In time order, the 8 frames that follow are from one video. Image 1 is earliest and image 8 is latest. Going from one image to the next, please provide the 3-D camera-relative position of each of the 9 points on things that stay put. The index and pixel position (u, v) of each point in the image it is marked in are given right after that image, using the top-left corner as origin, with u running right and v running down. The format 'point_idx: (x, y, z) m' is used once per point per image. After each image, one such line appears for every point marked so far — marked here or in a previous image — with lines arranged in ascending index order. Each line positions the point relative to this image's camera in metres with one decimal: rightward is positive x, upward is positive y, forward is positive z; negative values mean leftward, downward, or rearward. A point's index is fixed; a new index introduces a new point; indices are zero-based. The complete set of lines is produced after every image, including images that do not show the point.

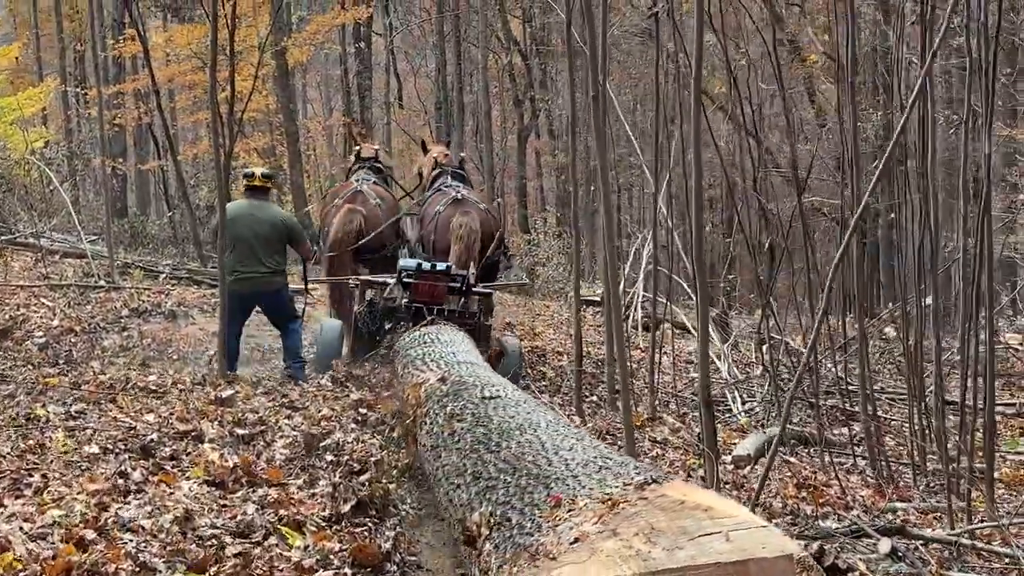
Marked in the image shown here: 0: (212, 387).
0: (-1.6, -0.5, +6.3) m
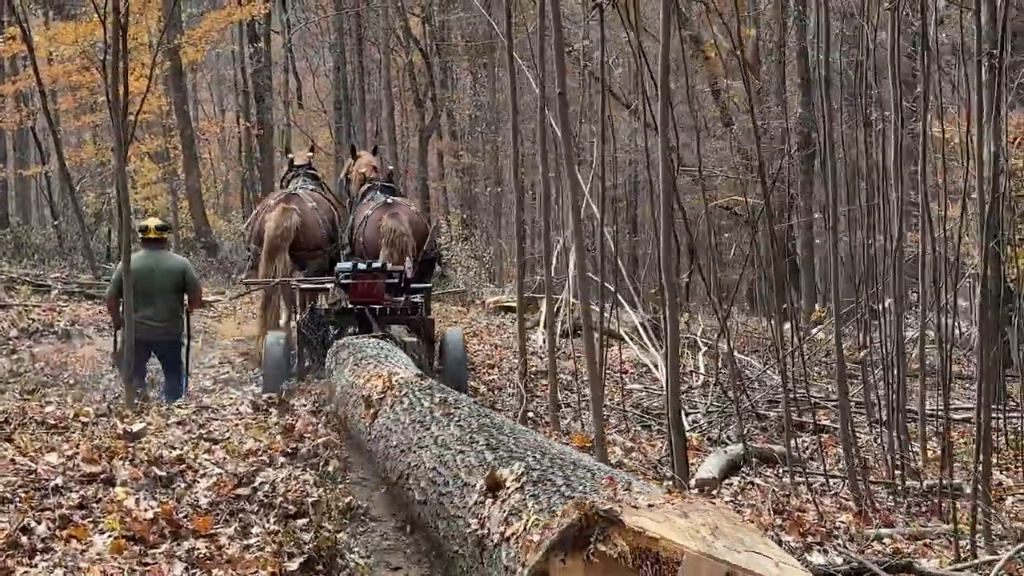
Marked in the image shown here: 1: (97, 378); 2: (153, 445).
0: (-1.9, -0.6, +5.7) m
1: (-2.6, -0.6, +7.6) m
2: (-1.5, -0.7, +5.2) m
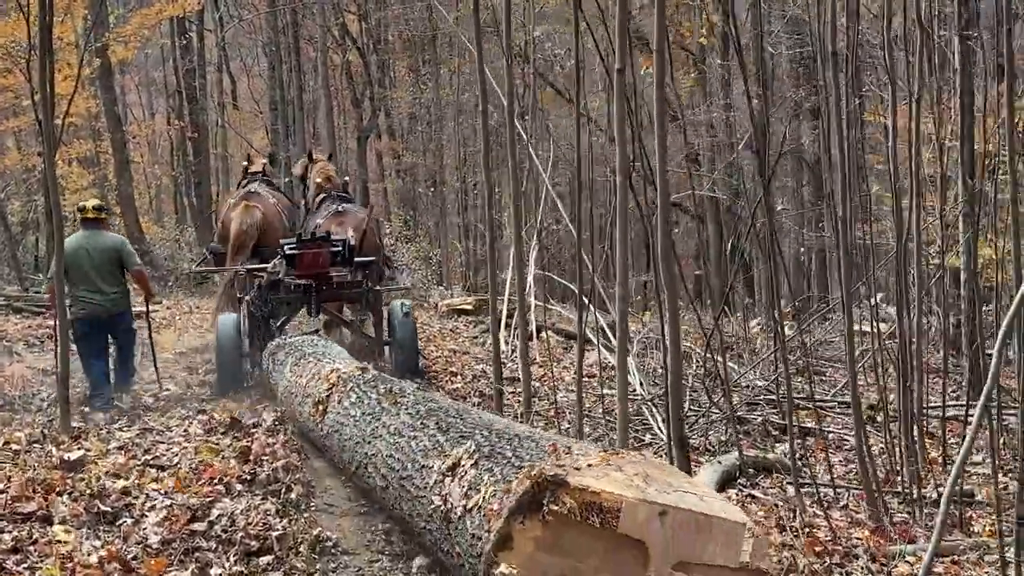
0: (-2.0, -0.7, +5.2) m
1: (-2.8, -0.6, +7.0) m
2: (-1.6, -0.7, +4.7) m
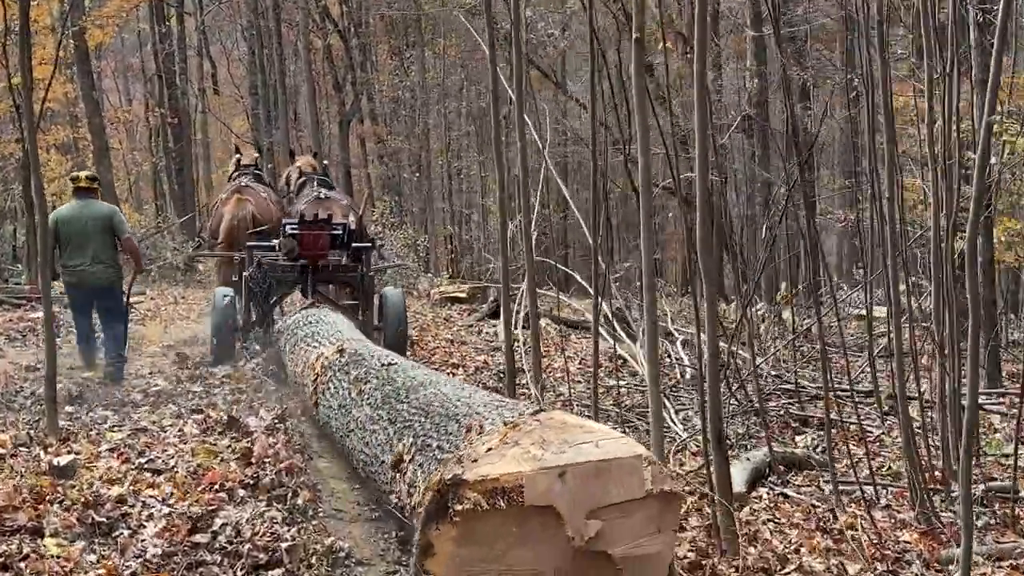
0: (-1.9, -0.7, +4.9) m
1: (-2.8, -0.6, +6.7) m
2: (-1.6, -0.7, +4.4) m
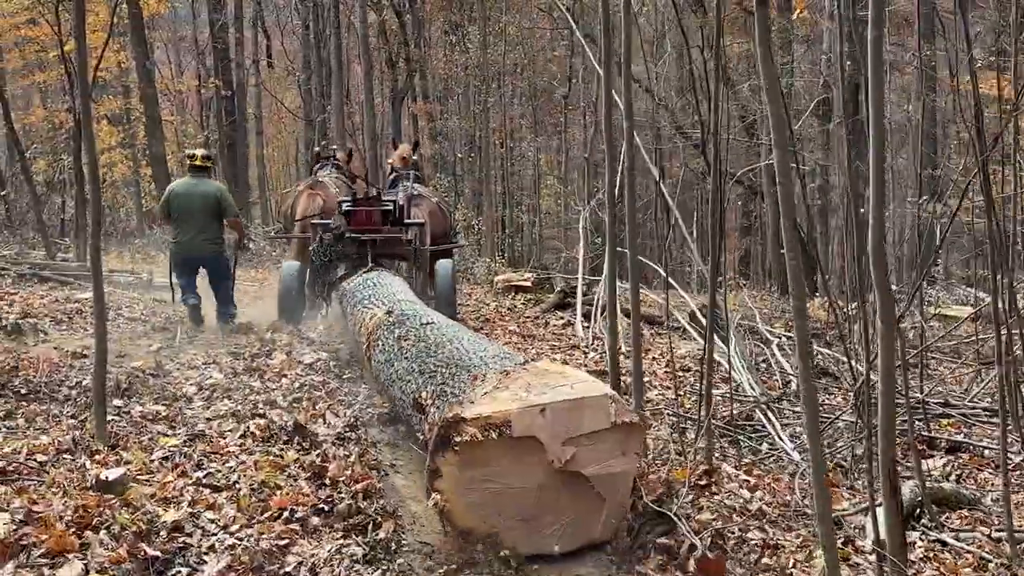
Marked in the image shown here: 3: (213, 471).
0: (-1.5, -0.6, +4.3) m
1: (-2.4, -0.5, +6.2) m
2: (-1.2, -0.7, +3.8) m
3: (-1.1, -0.6, +4.2) m
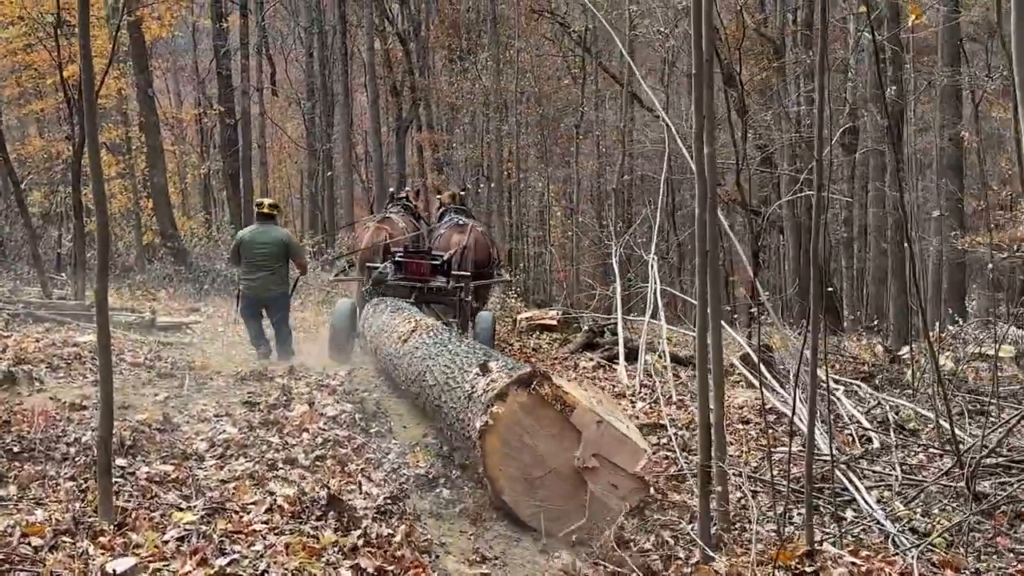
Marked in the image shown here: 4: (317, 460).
0: (-1.3, -0.8, +3.7) m
1: (-2.1, -0.7, +5.5) m
2: (-1.0, -0.8, +3.2) m
3: (-0.8, -0.8, +3.6) m
4: (-0.9, -0.8, +5.6) m
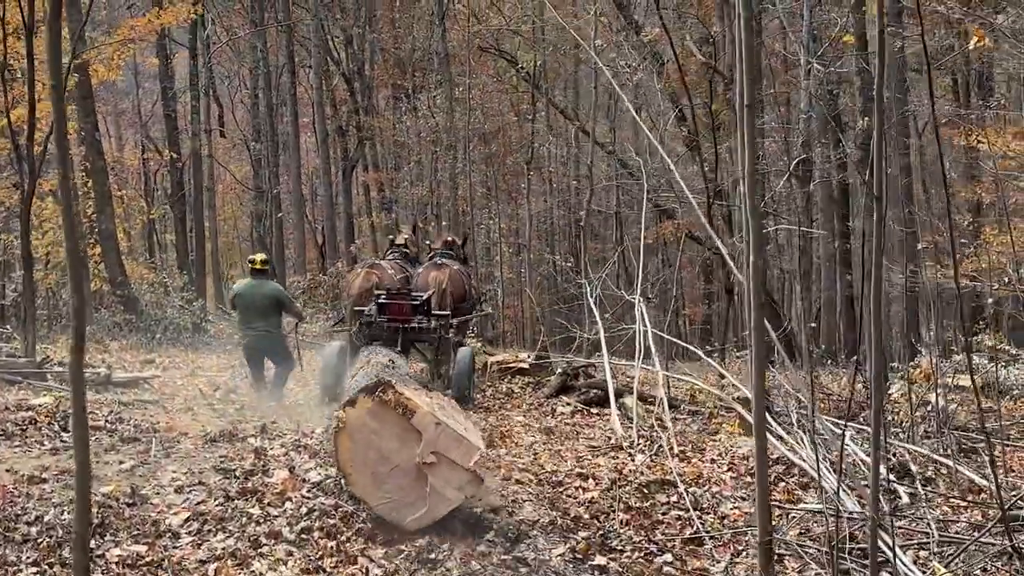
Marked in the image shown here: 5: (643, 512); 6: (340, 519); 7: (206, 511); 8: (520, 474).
0: (-1.2, -1.0, +3.2) m
1: (-2.1, -1.0, +5.0) m
2: (-0.8, -1.0, +2.7) m
3: (-0.7, -1.0, +3.1) m
4: (-0.9, -1.1, +5.1) m
5: (+0.6, -1.0, +5.5) m
6: (-0.8, -1.0, +5.3) m
7: (-1.4, -1.0, +5.4) m
8: (+0.1, -0.9, +6.1) m
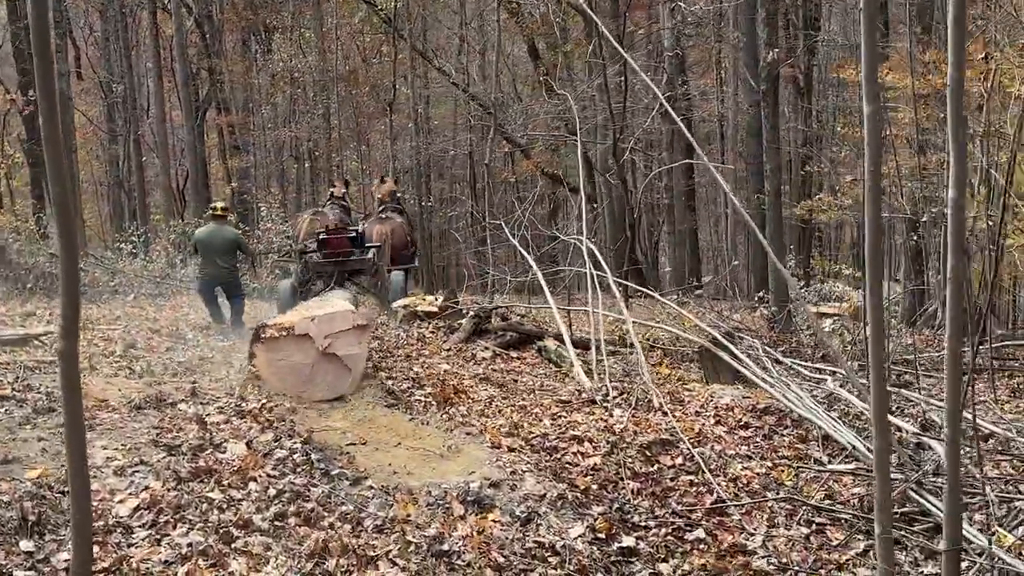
0: (-1.0, -0.9, +2.5) m
1: (-2.1, -0.8, +4.2) m
2: (-0.5, -0.9, +2.1) m
3: (-0.5, -0.9, +2.5) m
4: (-0.9, -0.9, +4.5) m
5: (+0.6, -0.8, +5.0) m
6: (-0.8, -0.8, +4.7) m
7: (-1.4, -0.8, +4.6) m
8: (0.0, -0.7, +5.5) m
